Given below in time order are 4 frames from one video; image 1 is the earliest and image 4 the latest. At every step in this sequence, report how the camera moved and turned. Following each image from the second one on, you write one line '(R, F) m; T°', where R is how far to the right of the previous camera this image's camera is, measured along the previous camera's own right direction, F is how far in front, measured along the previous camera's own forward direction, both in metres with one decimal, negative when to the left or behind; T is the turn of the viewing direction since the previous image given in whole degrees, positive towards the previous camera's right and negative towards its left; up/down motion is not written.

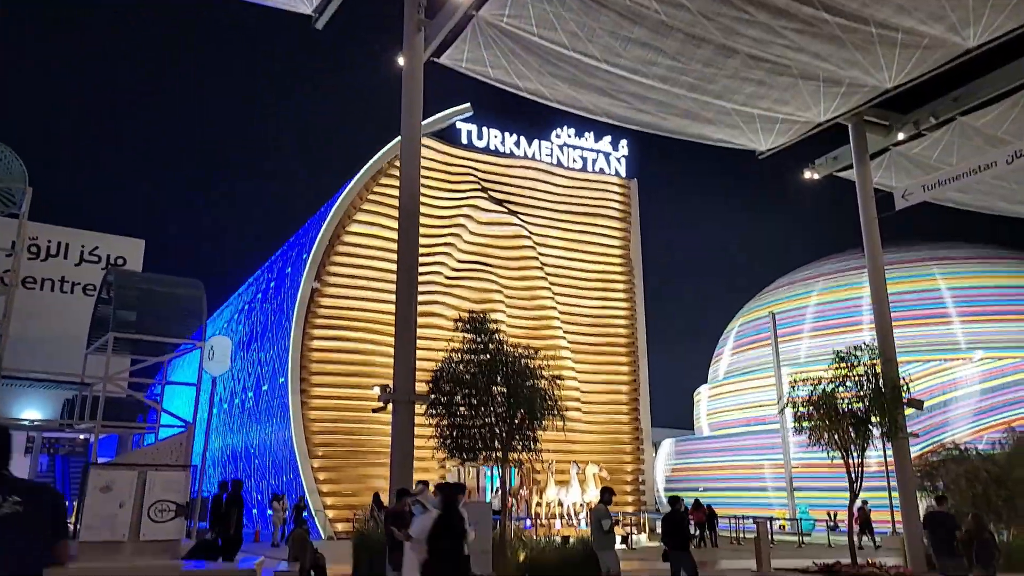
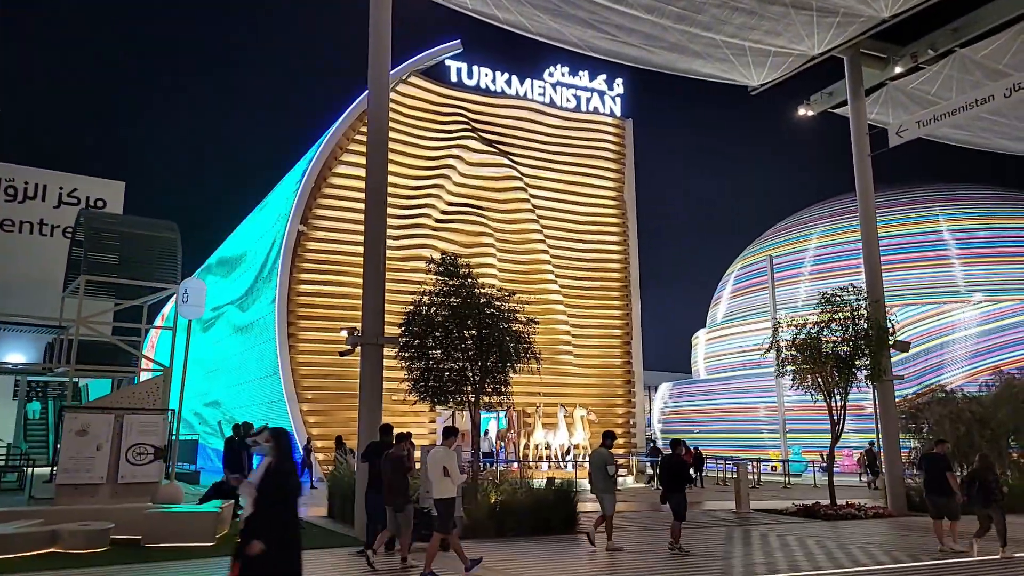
(+0.4, +0.3) m; 0°
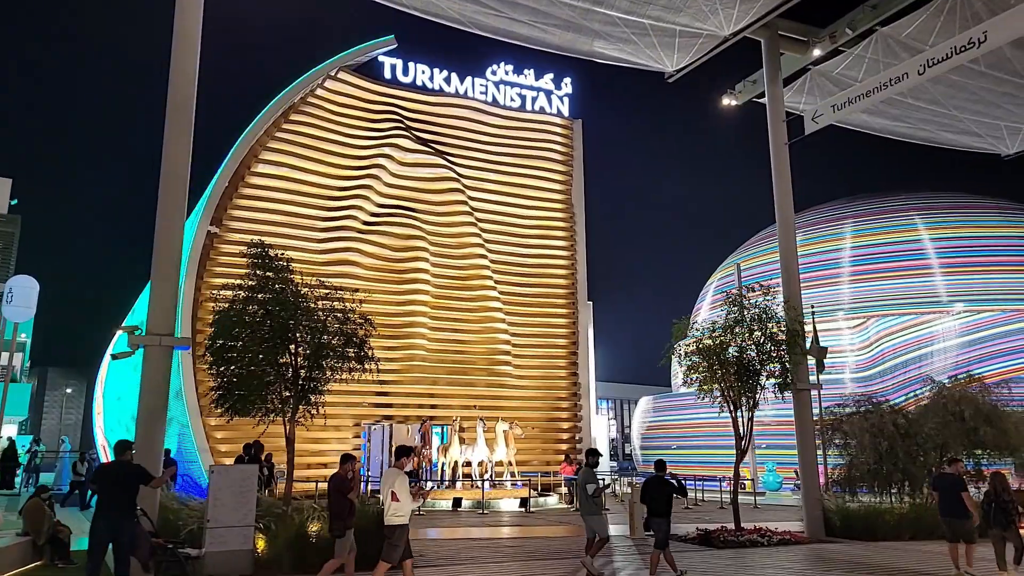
(+2.1, +1.3) m; 0°
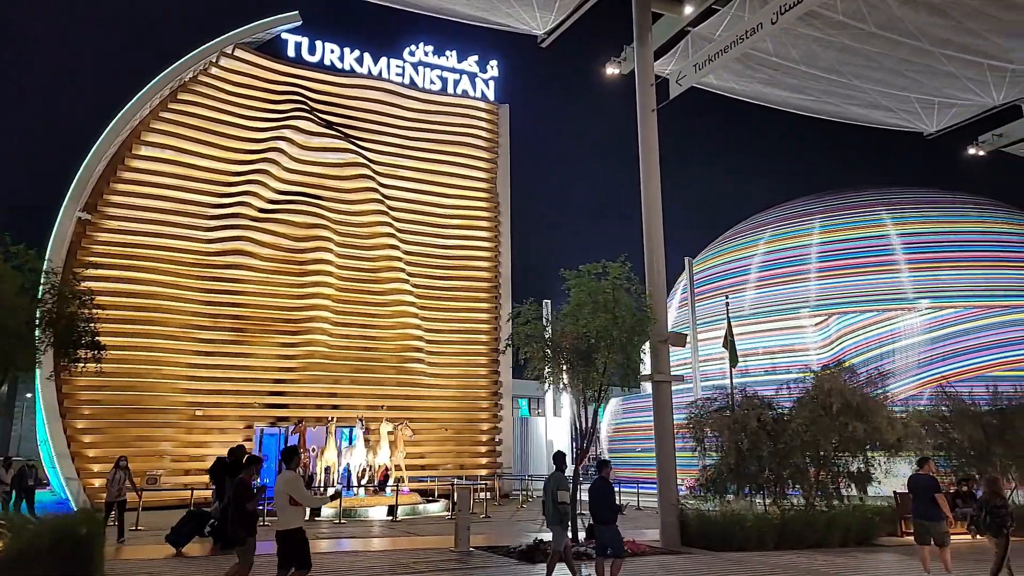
(+2.6, +1.4) m; 0°
